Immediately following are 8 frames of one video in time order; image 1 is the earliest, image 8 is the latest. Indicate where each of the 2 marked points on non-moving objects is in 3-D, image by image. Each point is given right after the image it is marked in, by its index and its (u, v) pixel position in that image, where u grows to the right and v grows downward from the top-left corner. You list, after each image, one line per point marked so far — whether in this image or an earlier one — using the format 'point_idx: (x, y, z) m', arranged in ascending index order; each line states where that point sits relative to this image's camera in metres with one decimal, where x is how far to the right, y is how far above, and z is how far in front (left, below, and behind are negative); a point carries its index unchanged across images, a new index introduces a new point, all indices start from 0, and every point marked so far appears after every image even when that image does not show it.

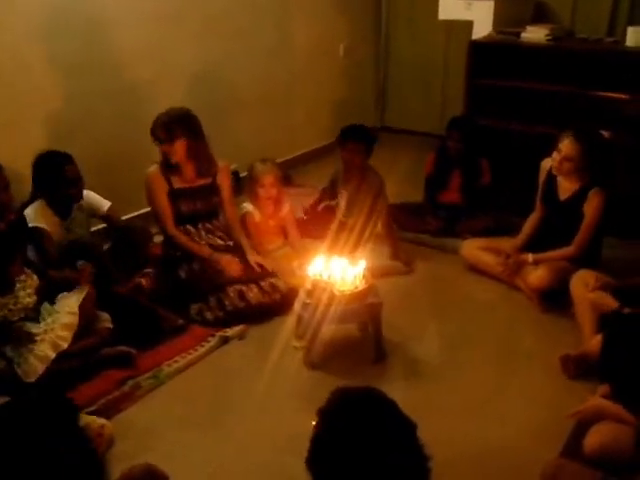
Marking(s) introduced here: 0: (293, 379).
0: (-0.1, -0.5, +2.9) m
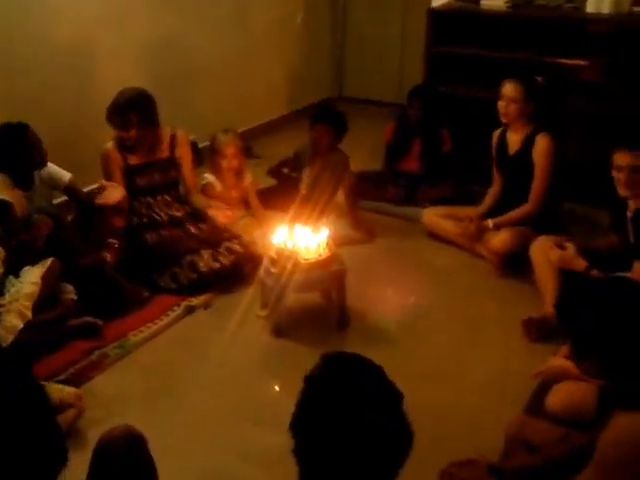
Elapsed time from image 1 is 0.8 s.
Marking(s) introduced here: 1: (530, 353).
0: (-0.2, -0.4, +2.9) m
1: (+0.7, -0.4, +2.8) m
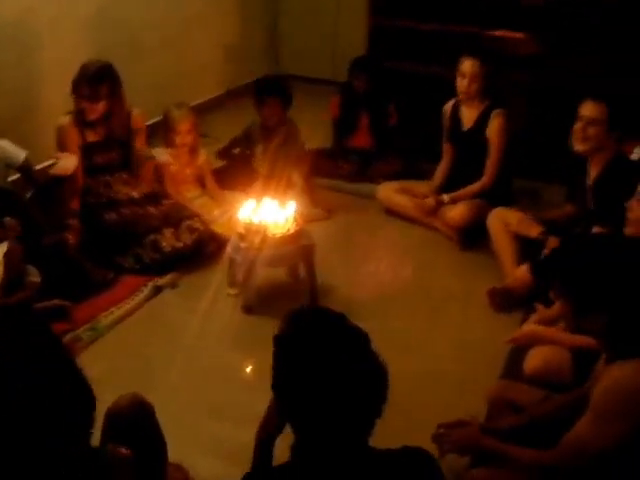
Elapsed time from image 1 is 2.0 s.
0: (-0.3, -0.3, +2.9) m
1: (+0.6, -0.3, +2.9) m
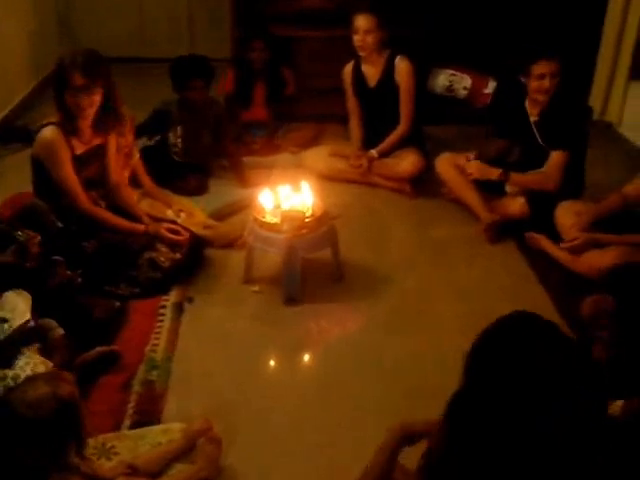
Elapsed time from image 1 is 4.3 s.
0: (-0.1, -0.3, +2.7) m
1: (+0.7, -0.1, +3.1) m
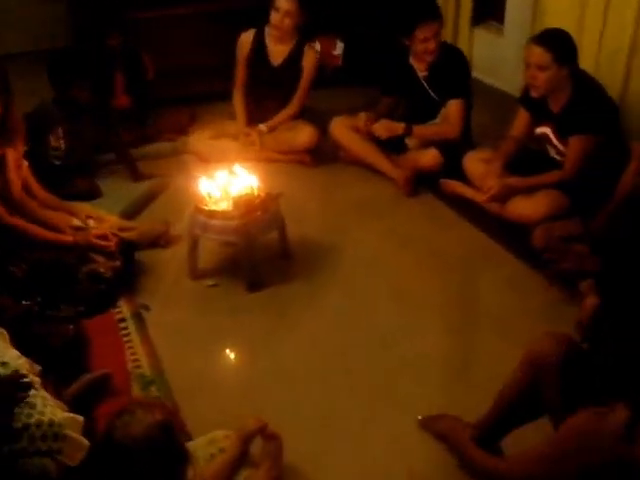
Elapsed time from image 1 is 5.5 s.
0: (-0.2, -0.2, +2.6) m
1: (+0.4, +0.1, +3.2) m
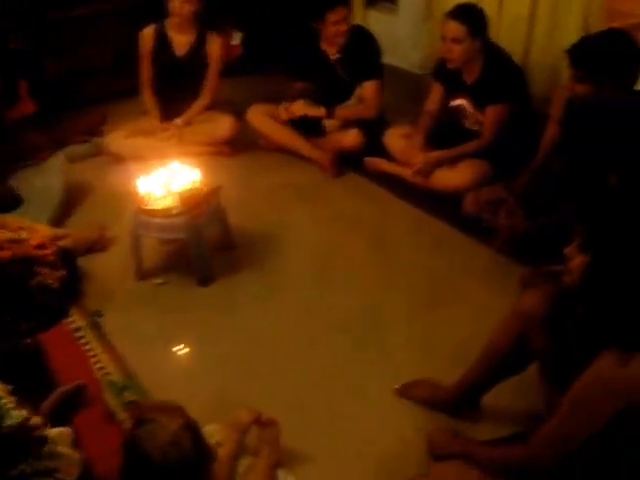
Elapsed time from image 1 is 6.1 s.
0: (-0.4, -0.2, +2.6) m
1: (+0.1, +0.2, +3.2) m
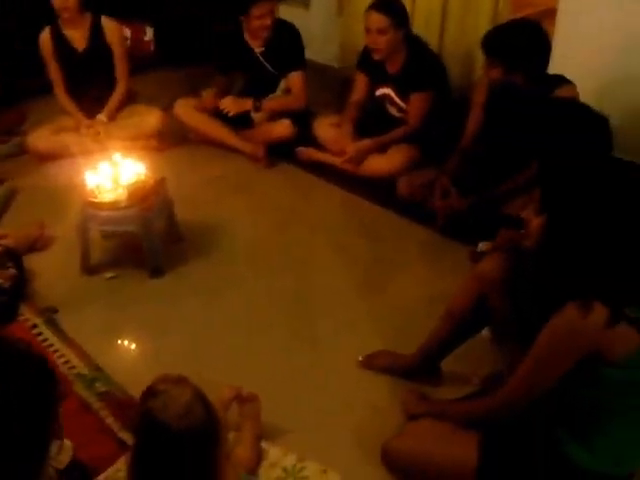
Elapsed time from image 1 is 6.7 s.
0: (-0.5, -0.2, +2.6) m
1: (-0.1, +0.3, +3.3) m
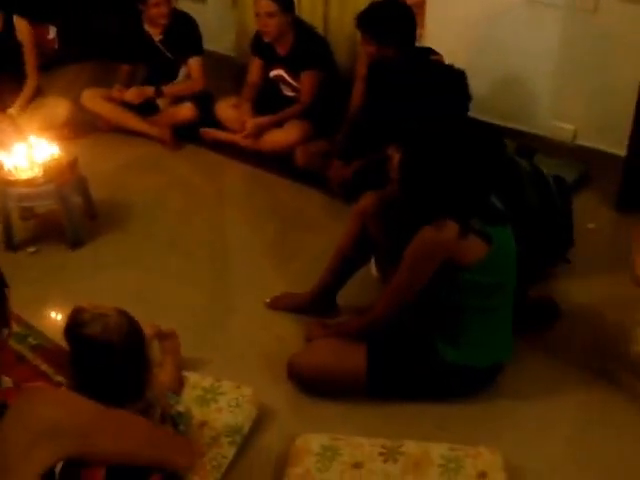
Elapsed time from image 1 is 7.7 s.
0: (-0.8, -0.1, +2.8) m
1: (-0.6, +0.4, +3.6) m
